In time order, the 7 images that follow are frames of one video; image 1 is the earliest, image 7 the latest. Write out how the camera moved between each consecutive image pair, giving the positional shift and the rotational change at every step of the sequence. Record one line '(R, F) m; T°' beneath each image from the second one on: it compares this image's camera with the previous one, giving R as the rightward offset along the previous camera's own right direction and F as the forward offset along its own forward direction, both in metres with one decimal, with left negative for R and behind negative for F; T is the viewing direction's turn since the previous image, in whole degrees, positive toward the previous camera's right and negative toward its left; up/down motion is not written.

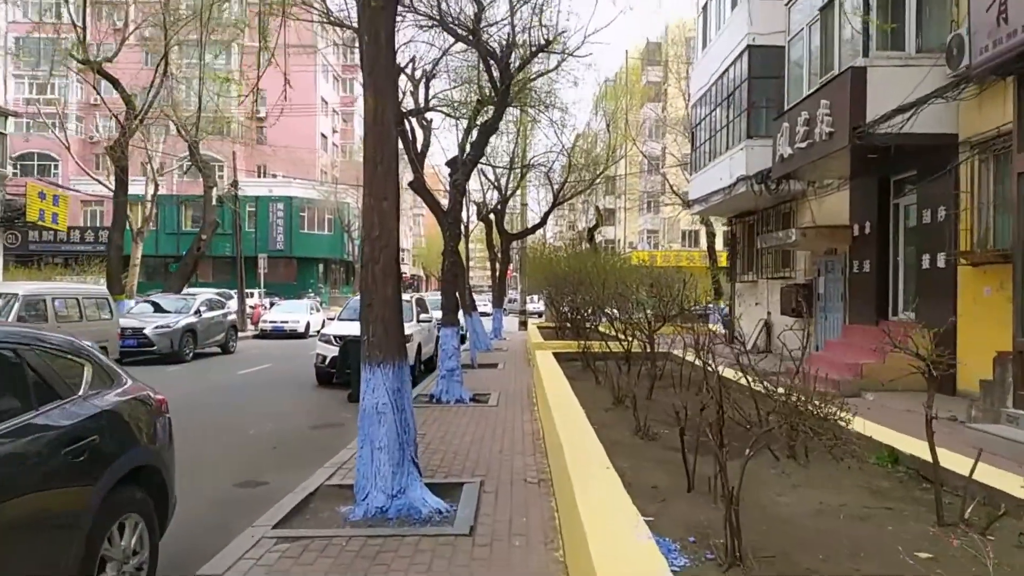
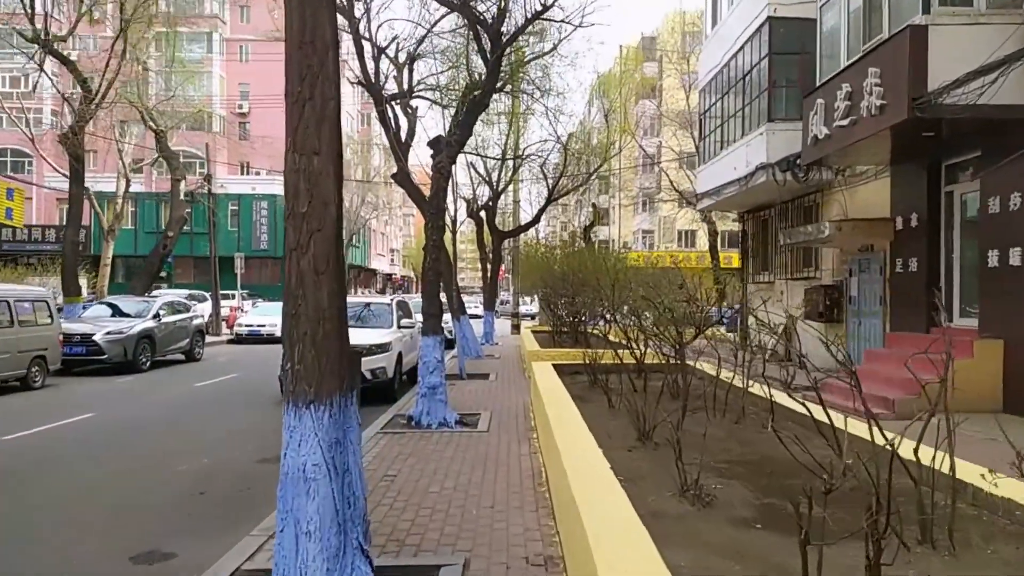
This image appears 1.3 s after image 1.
(0.0, +1.8) m; +1°
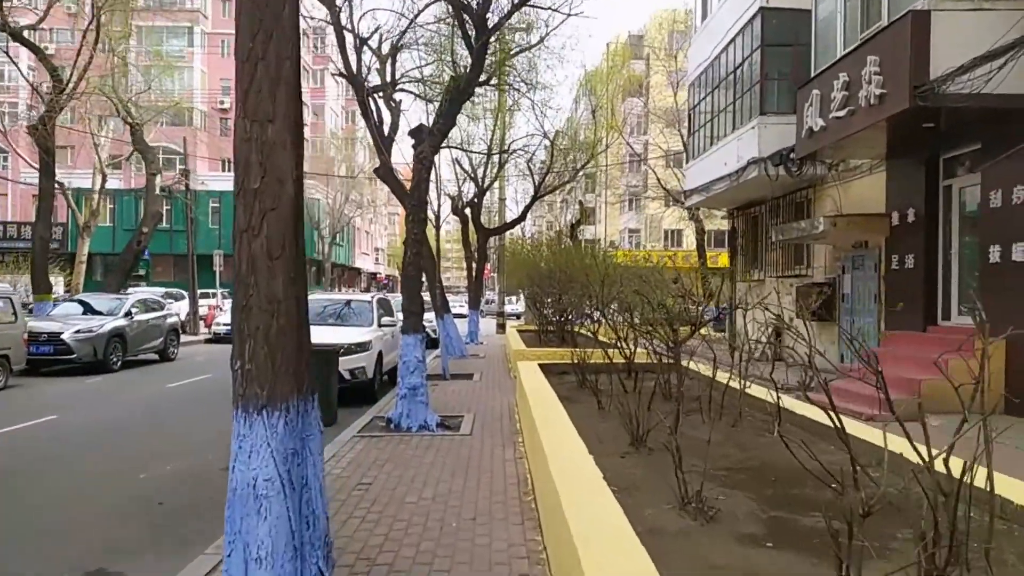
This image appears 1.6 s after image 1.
(0.0, +0.5) m; +1°
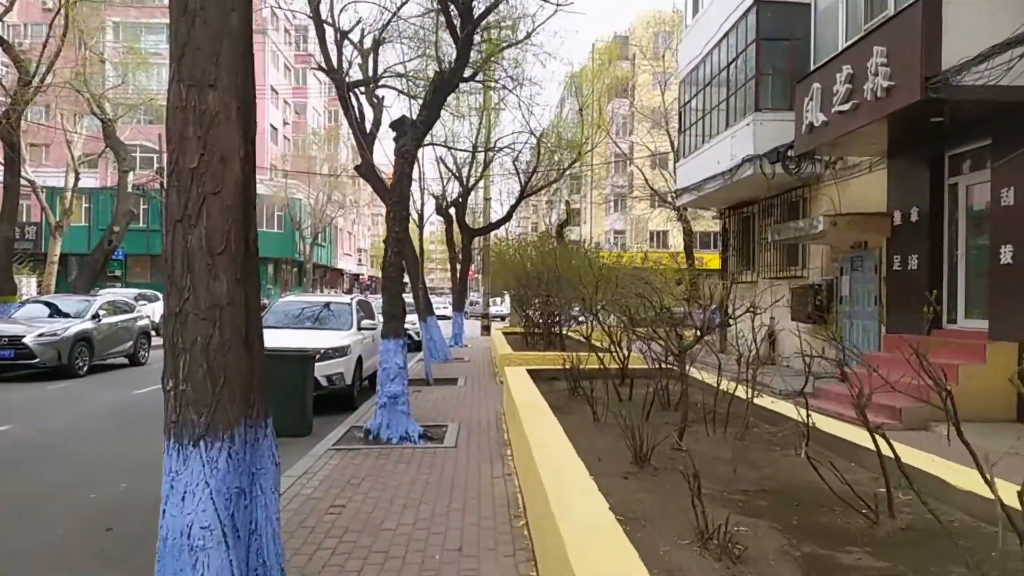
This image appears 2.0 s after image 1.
(0.0, +0.6) m; +1°
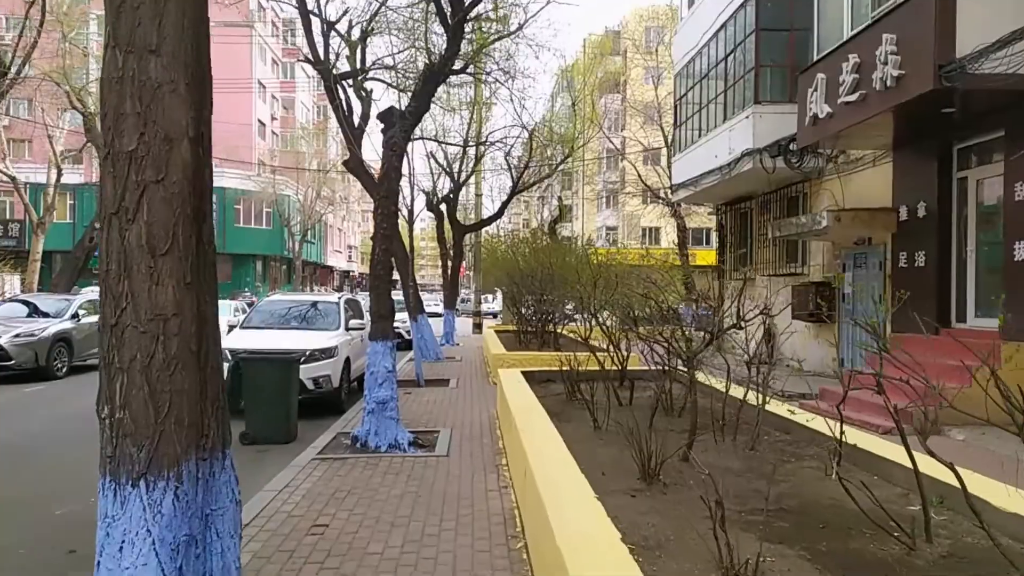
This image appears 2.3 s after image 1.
(0.0, +0.4) m; +1°
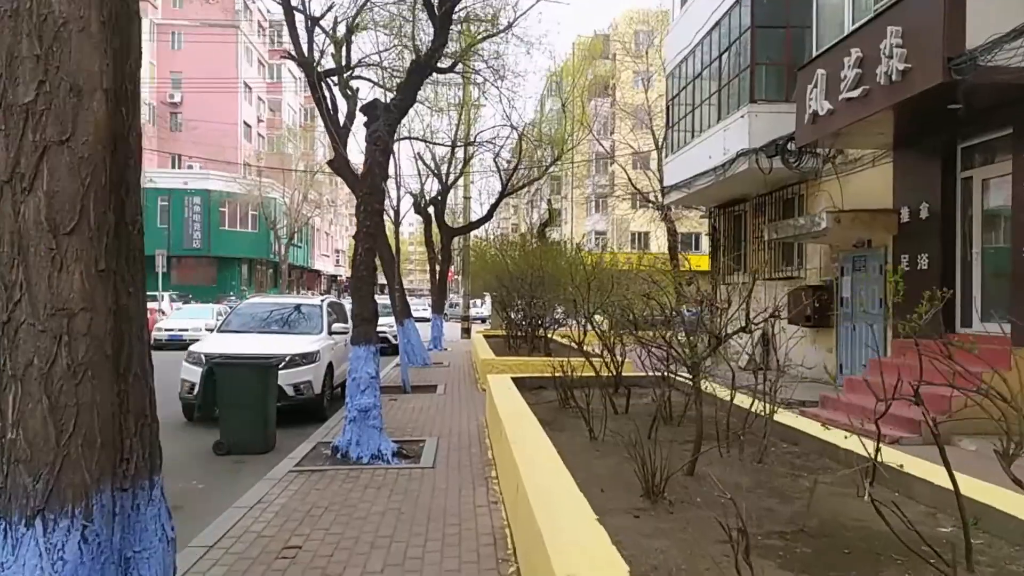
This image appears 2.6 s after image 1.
(0.0, +0.4) m; +1°
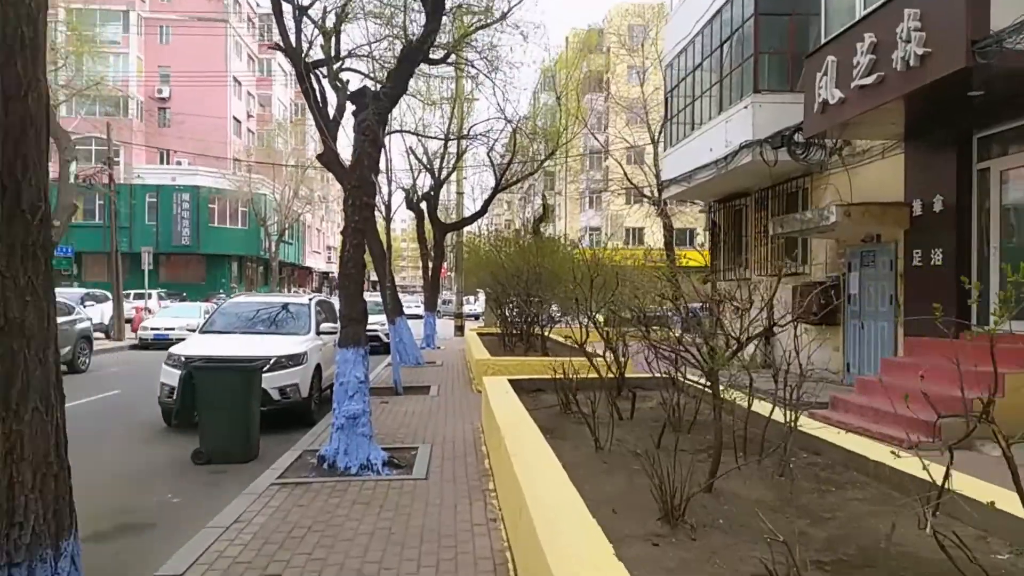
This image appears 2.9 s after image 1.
(0.0, +0.5) m; +1°
